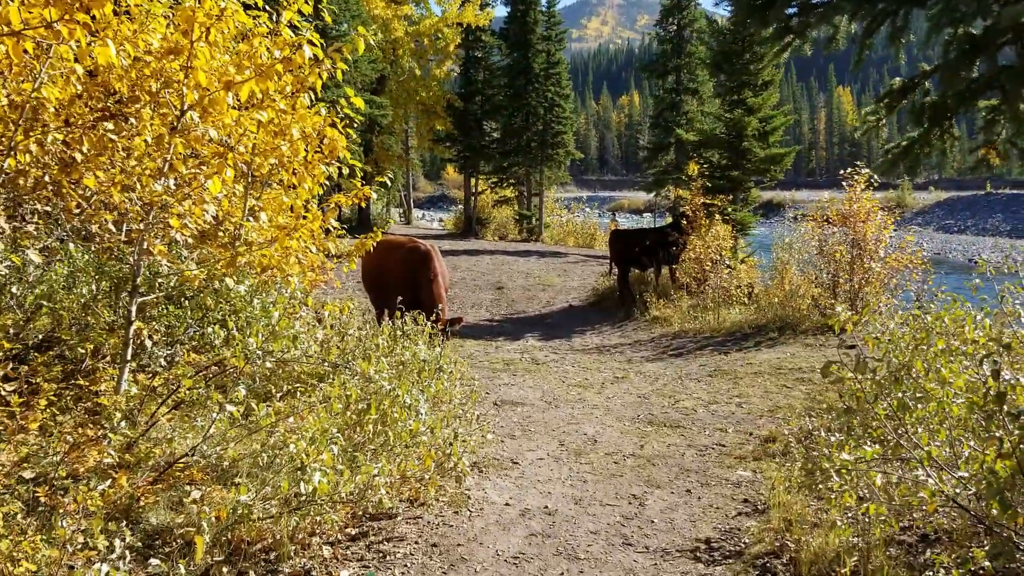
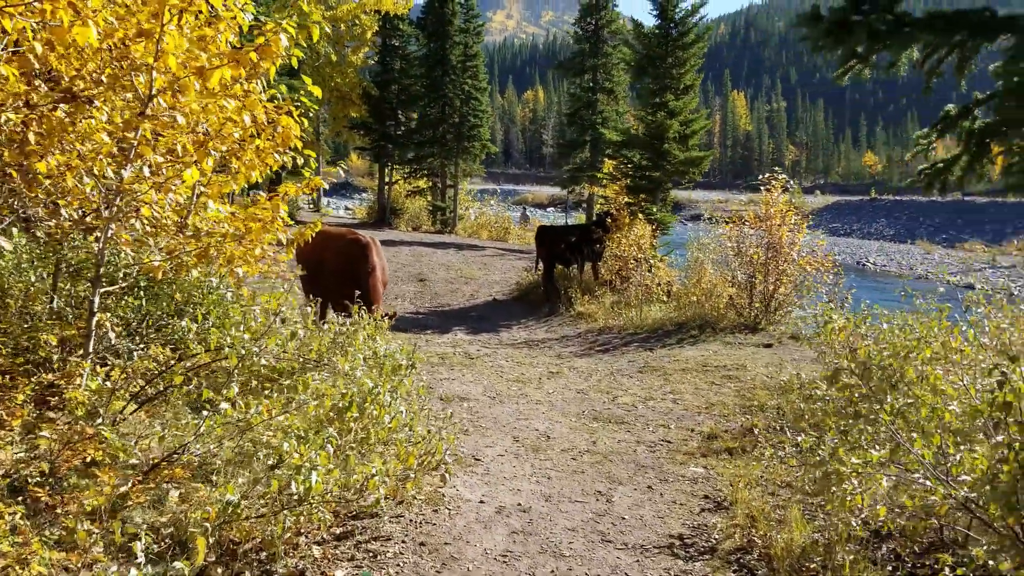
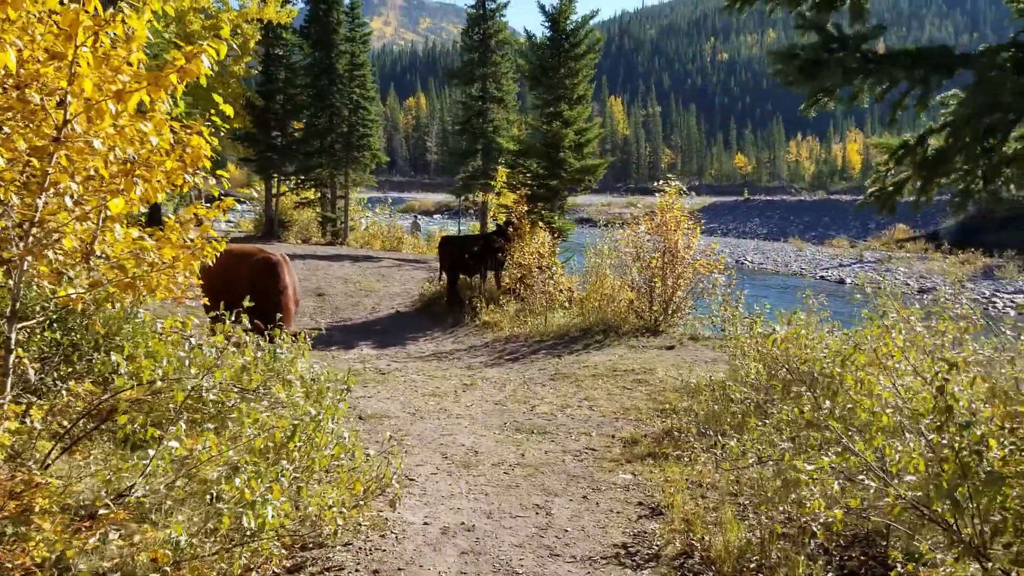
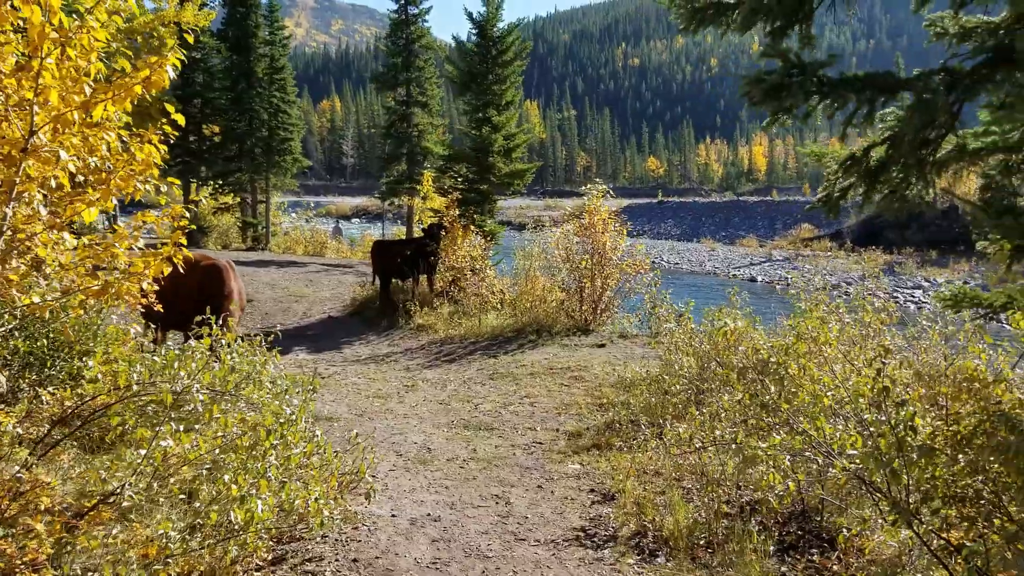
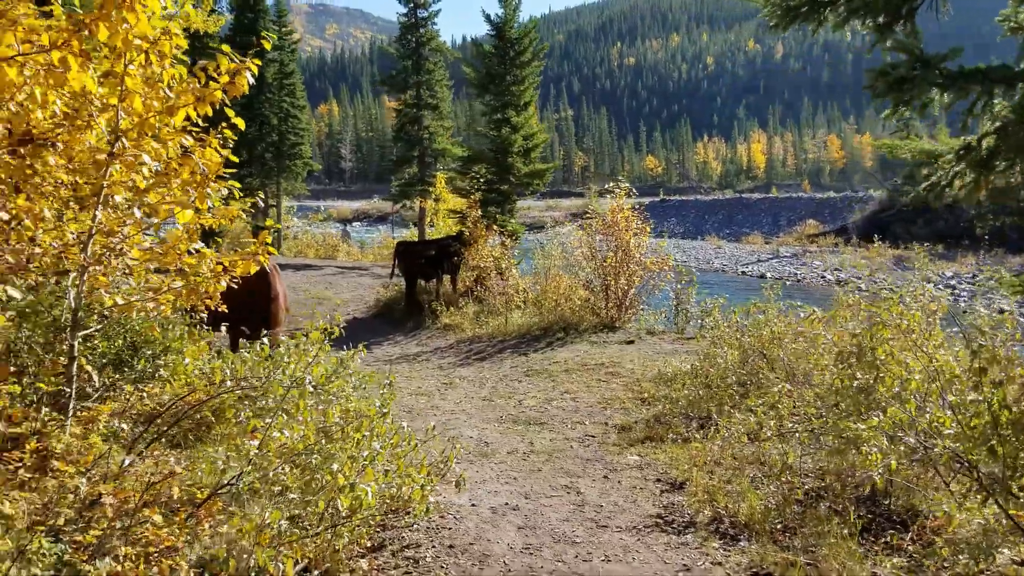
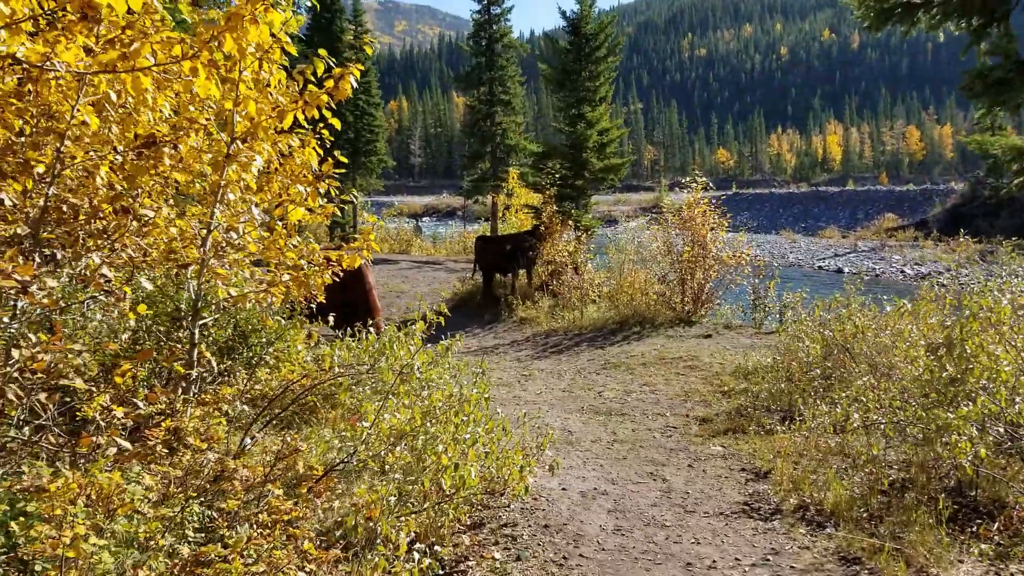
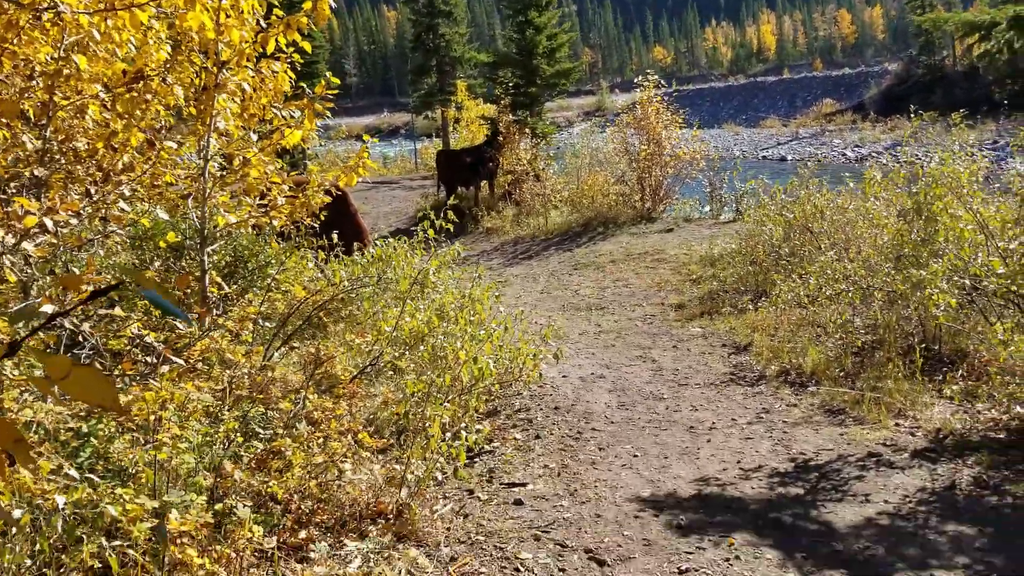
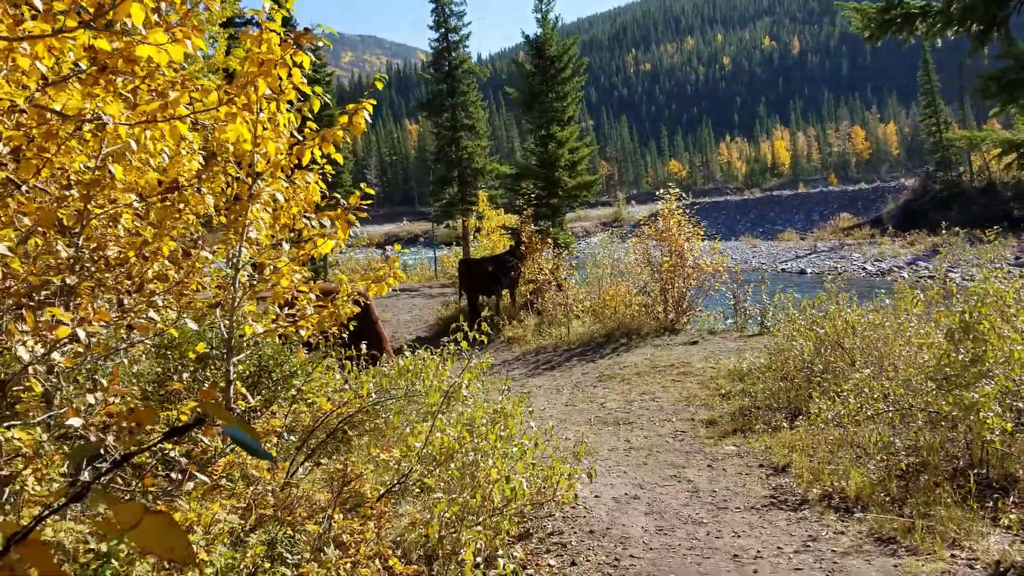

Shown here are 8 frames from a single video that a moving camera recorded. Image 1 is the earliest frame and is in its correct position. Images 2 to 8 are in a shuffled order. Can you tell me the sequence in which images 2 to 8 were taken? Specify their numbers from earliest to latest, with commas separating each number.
2, 3, 4, 5, 6, 8, 7
